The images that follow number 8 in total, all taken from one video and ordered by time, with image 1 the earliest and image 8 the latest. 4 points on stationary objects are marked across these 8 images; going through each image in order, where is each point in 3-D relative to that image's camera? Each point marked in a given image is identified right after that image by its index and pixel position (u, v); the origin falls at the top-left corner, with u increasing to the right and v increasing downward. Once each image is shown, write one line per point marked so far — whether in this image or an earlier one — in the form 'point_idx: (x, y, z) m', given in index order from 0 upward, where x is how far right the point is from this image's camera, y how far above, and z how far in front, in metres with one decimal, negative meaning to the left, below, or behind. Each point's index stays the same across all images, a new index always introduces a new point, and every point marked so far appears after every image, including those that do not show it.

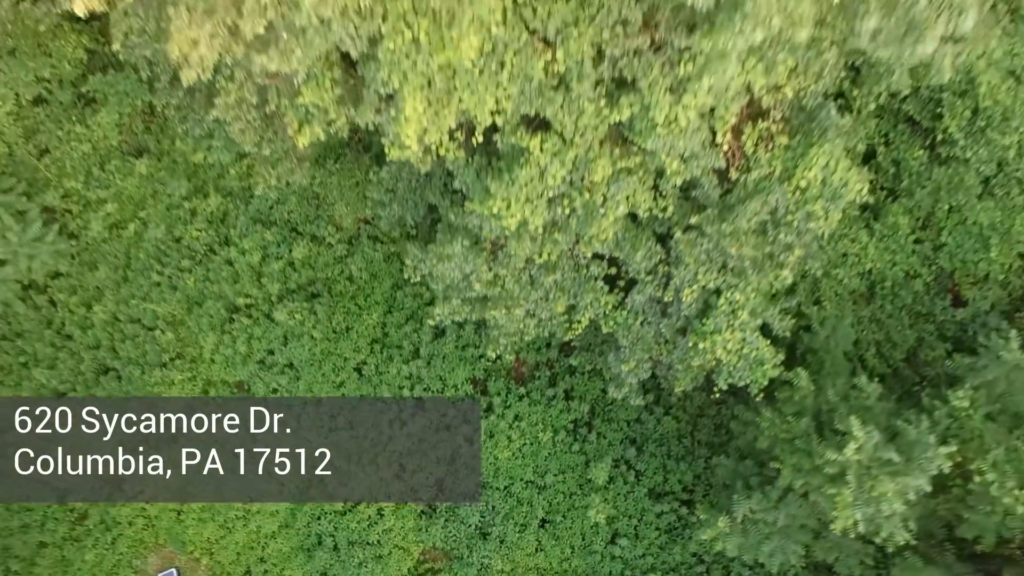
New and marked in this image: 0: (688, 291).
0: (+1.4, 0.0, +6.6) m
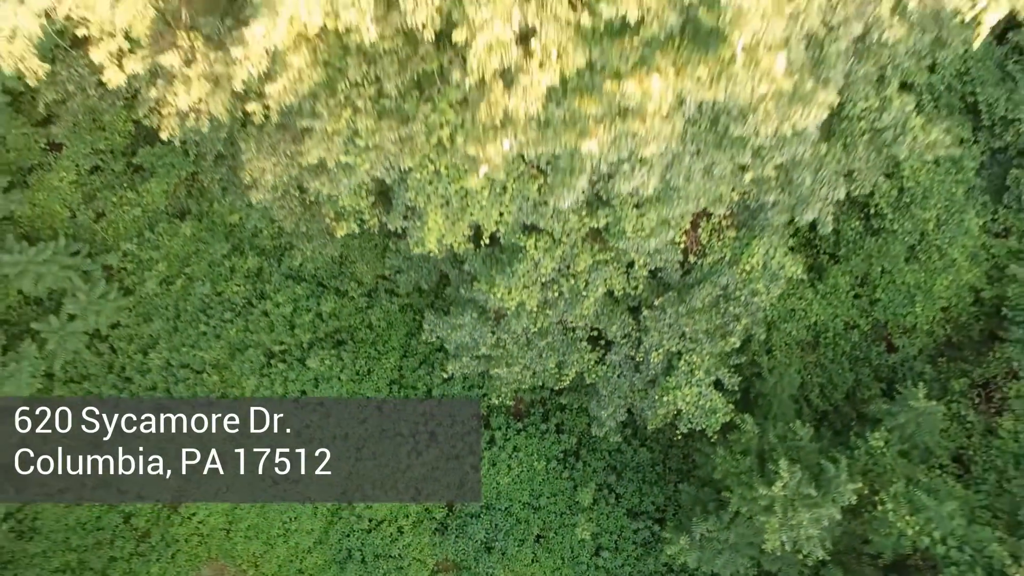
0: (+1.4, -0.6, +8.1) m
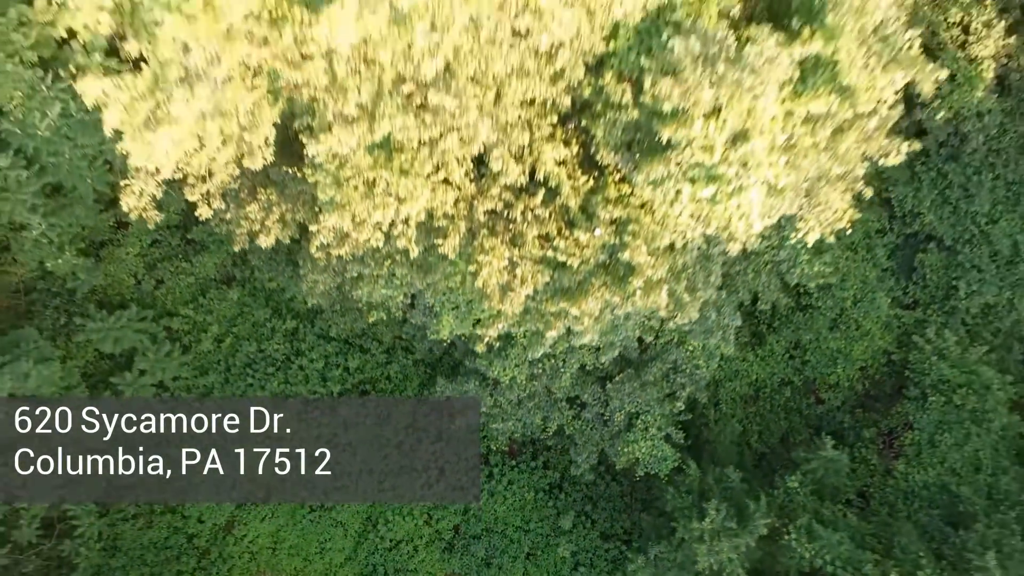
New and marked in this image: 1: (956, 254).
0: (+1.3, -1.5, +10.3) m
1: (+6.5, +0.5, +12.3) m
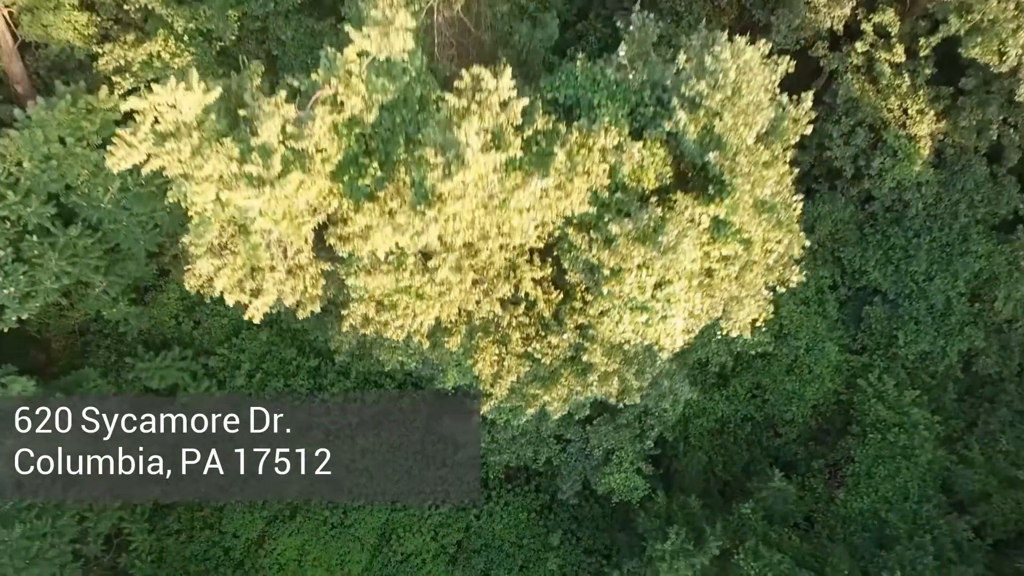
0: (+1.2, -2.3, +12.1) m
1: (+6.4, -0.3, +14.0) m
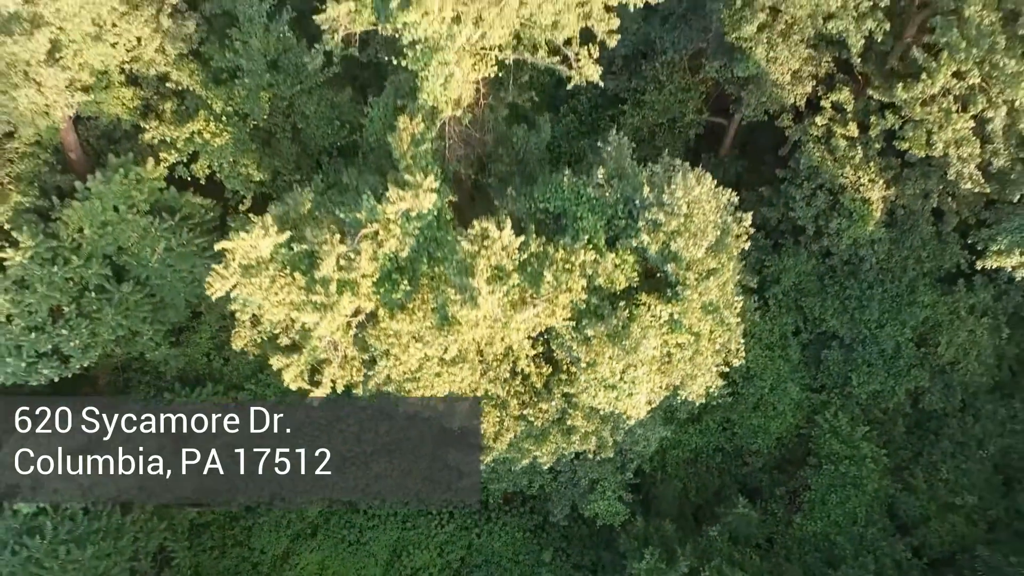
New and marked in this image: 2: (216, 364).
0: (+1.2, -3.2, +13.8) m
1: (+6.4, -1.2, +15.8) m
2: (-5.7, -1.4, +16.2) m
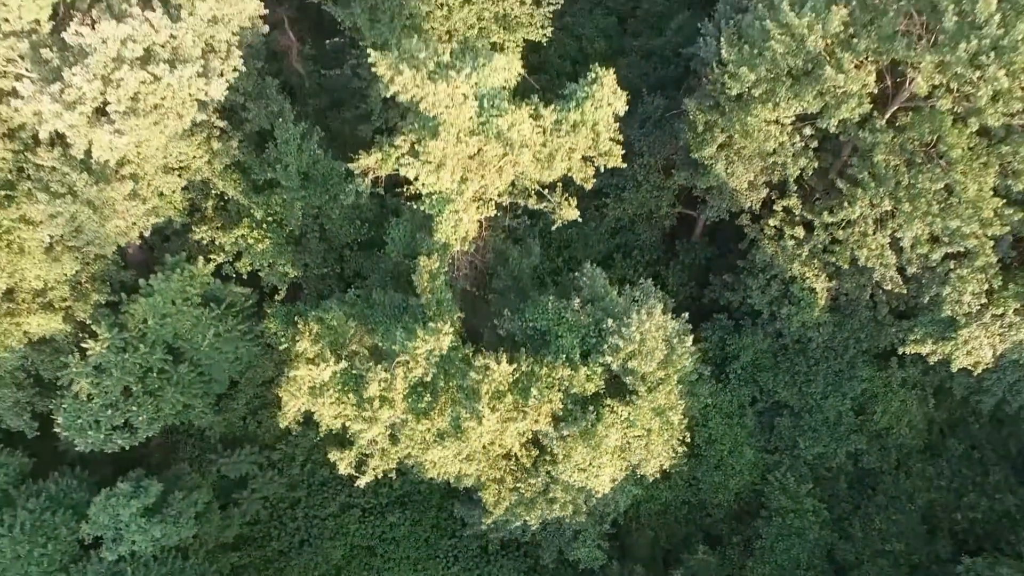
0: (+1.1, -4.7, +16.4) m
1: (+6.3, -2.8, +18.4) m
2: (-5.8, -3.1, +18.8) m
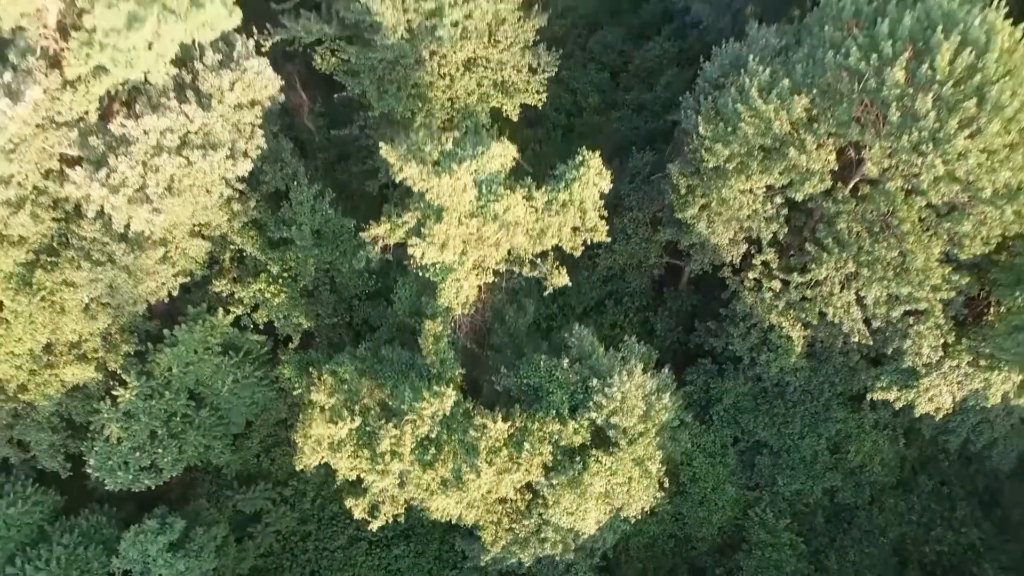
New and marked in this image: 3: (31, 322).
0: (+1.0, -5.8, +17.6) m
1: (+6.2, -3.9, +19.7) m
2: (-5.8, -4.2, +20.1) m
3: (-8.7, -0.6, +15.3) m
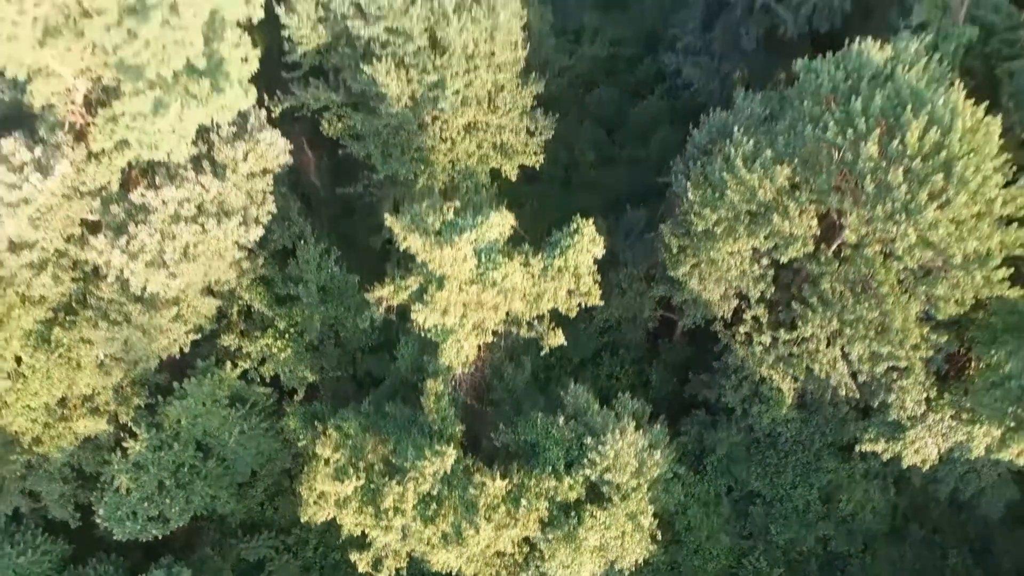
0: (+1.0, -7.0, +18.0) m
1: (+6.2, -5.2, +20.2) m
2: (-5.9, -5.5, +20.6) m
3: (-8.7, -1.7, +15.9) m
